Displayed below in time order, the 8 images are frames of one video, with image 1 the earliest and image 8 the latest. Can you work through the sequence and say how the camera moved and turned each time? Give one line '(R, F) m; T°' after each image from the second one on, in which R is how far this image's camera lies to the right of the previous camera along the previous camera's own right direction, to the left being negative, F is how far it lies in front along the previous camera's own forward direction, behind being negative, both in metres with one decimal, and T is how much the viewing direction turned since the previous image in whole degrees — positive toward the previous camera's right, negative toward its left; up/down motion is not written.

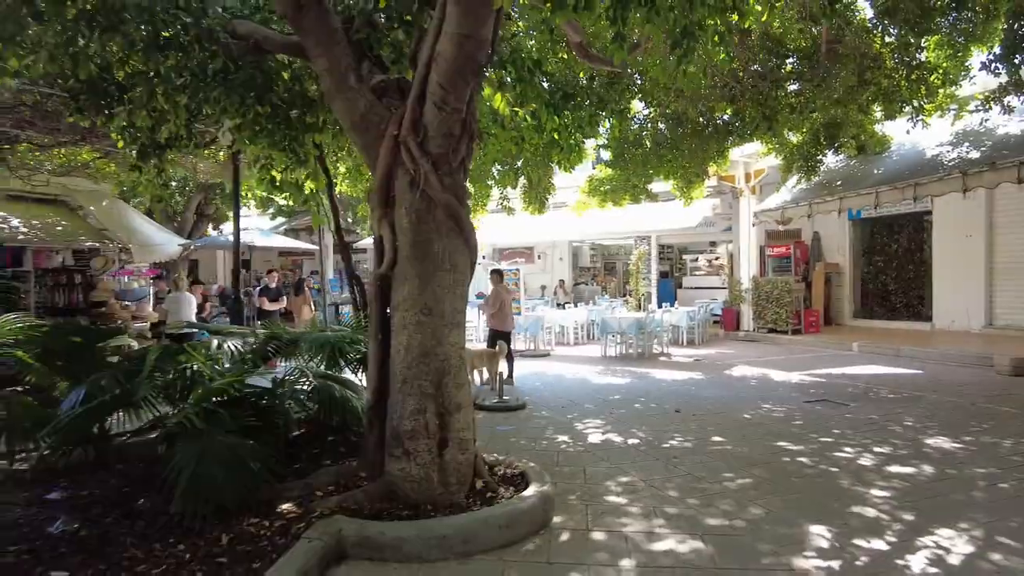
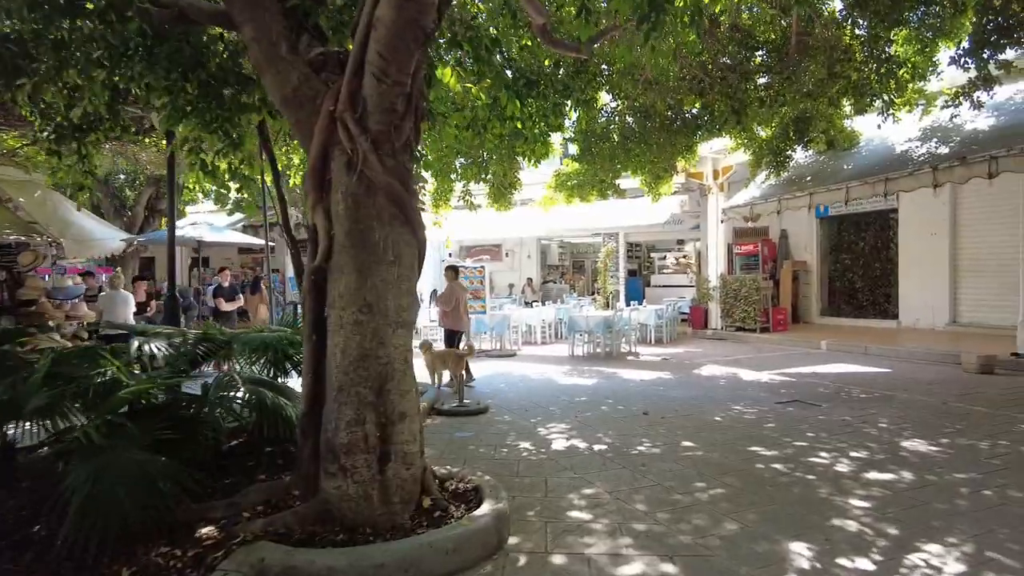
(+0.1, +0.4) m; +3°
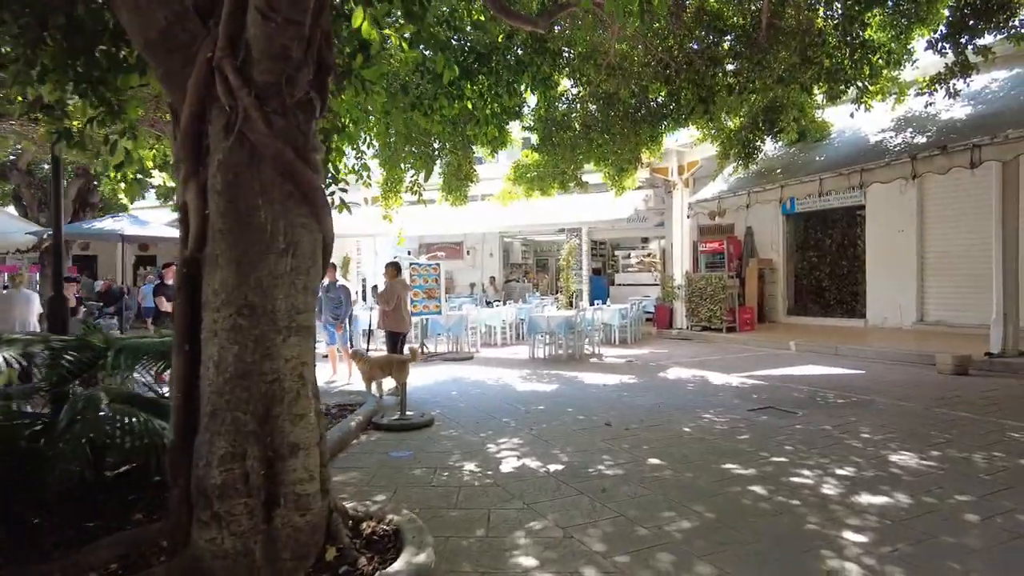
(+0.2, +0.7) m; +3°
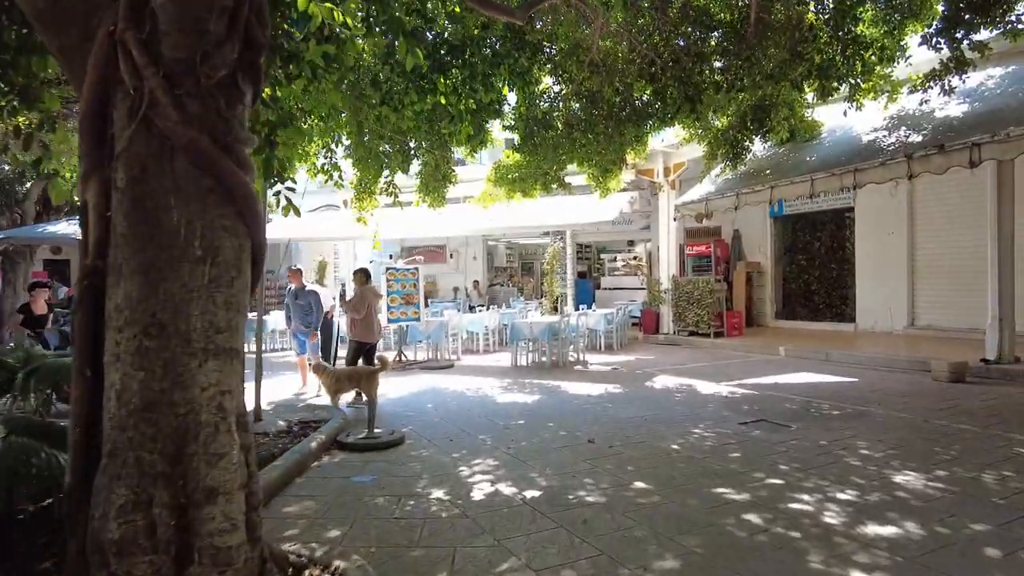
(+0.1, +0.4) m; +1°
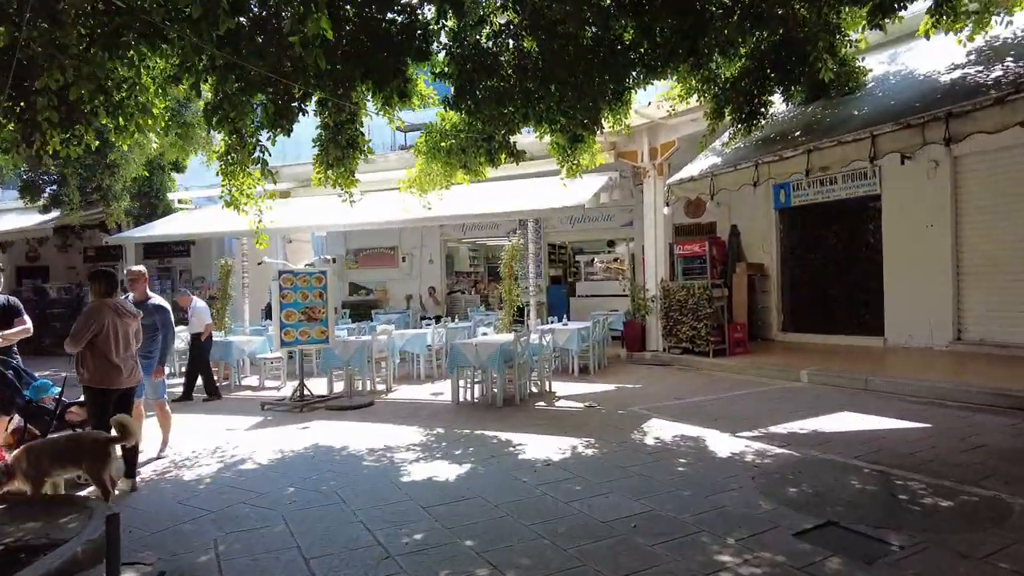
(+0.5, +2.7) m; +2°
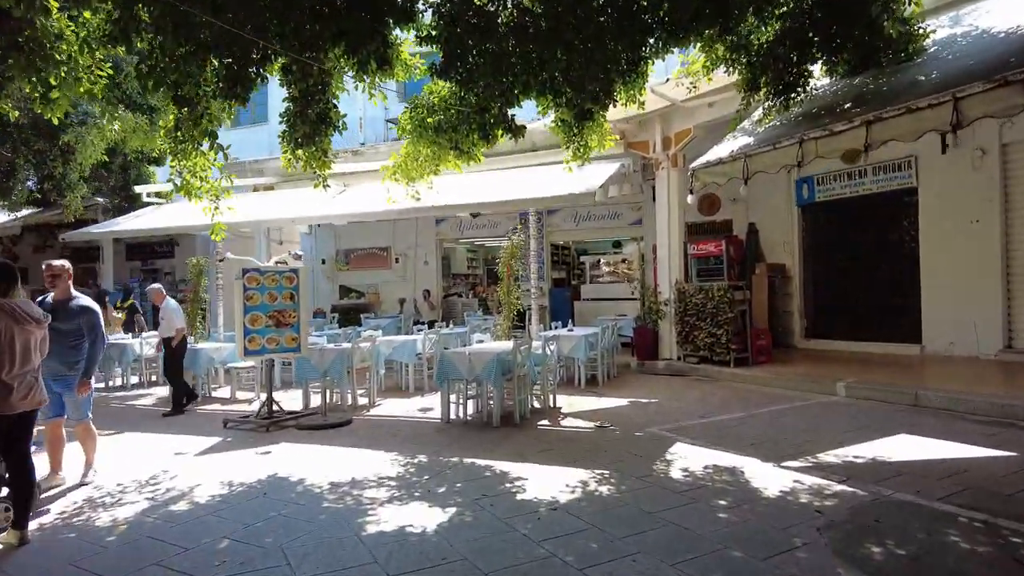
(0.0, +1.0) m; 0°
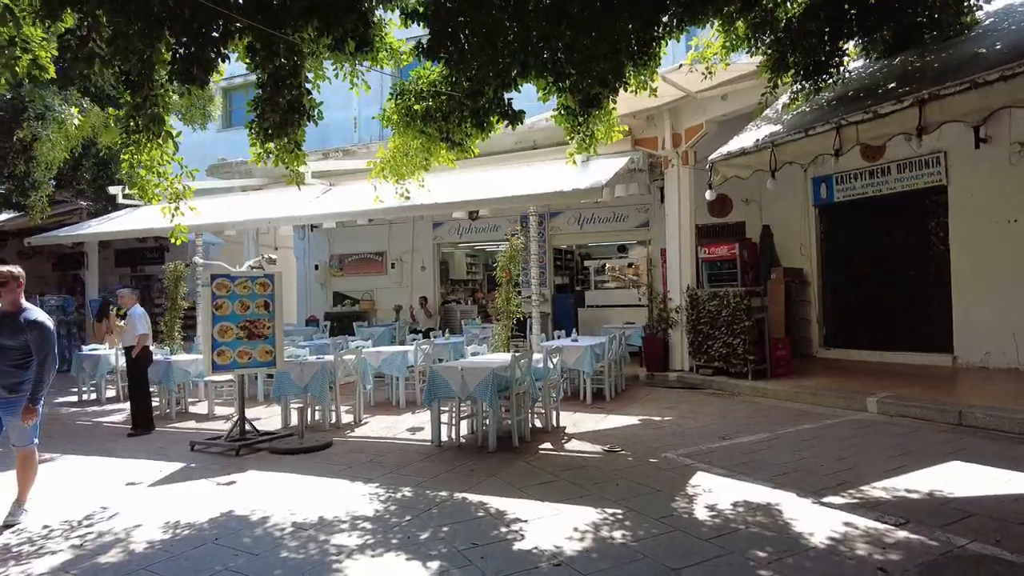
(0.0, +0.7) m; 0°
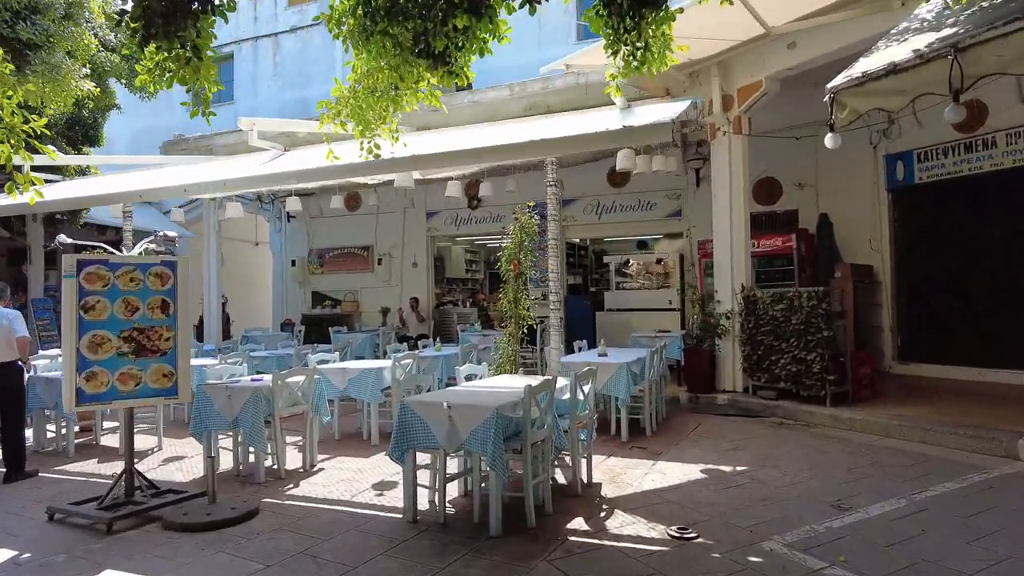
(-0.1, +2.1) m; 0°
